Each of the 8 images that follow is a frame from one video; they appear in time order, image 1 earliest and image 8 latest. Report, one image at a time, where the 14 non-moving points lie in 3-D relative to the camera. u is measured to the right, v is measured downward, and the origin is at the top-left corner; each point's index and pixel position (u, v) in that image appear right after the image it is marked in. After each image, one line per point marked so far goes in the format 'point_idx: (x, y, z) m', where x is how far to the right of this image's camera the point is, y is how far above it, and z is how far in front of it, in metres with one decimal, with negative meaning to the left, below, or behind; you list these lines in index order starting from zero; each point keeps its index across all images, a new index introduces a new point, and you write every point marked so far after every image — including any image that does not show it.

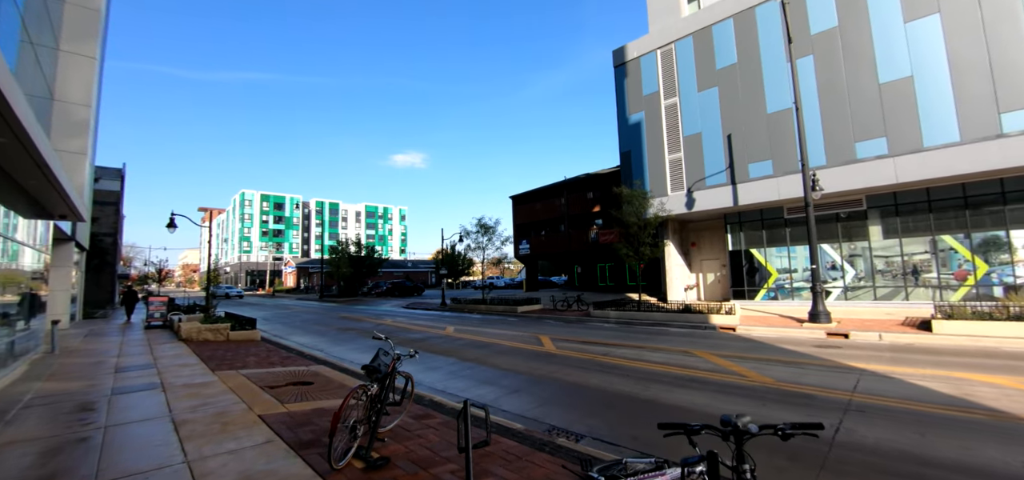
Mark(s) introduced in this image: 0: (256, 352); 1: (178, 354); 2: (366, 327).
0: (-7.1, -3.1, +11.3) m
1: (-8.7, -3.0, +10.7) m
2: (-6.5, -3.9, +18.0) m
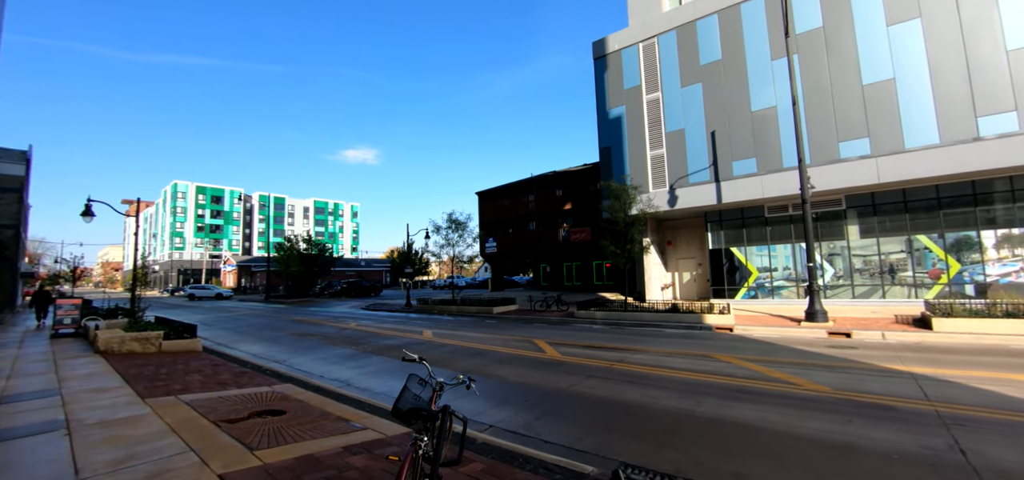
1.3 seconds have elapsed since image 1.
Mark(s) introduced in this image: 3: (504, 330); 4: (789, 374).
0: (-6.9, -2.9, +9.1) m
1: (-8.5, -2.7, +8.3) m
2: (-7.1, -3.6, +15.8) m
3: (-0.3, -3.6, +16.7) m
4: (+5.6, -2.7, +8.3) m
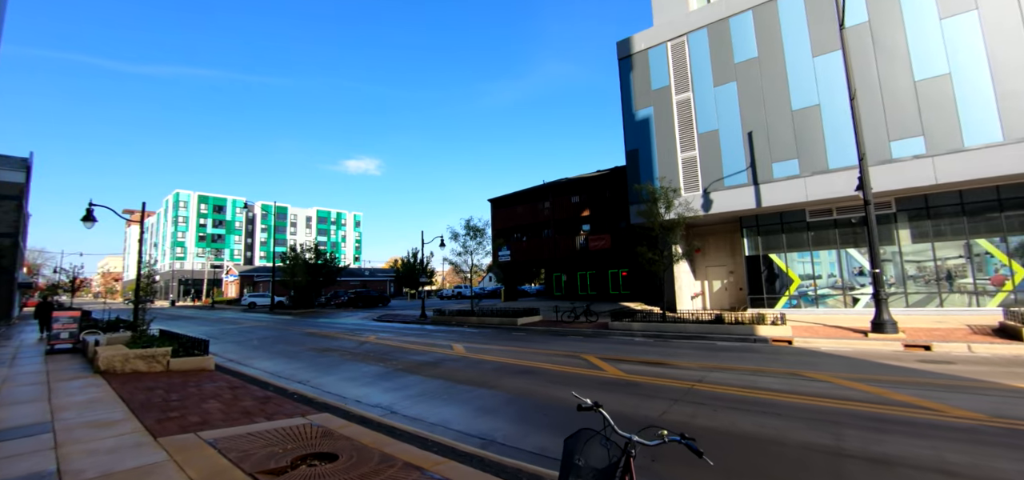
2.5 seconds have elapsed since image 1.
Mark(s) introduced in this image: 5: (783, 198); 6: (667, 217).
0: (-5.6, -2.9, +7.8) m
1: (-7.2, -2.7, +7.0) m
2: (-5.8, -3.8, +14.5) m
3: (+1.0, -3.9, +15.4) m
4: (+6.9, -2.7, +7.0) m
5: (+12.7, +2.0, +19.2) m
6: (+7.2, +1.1, +19.0) m
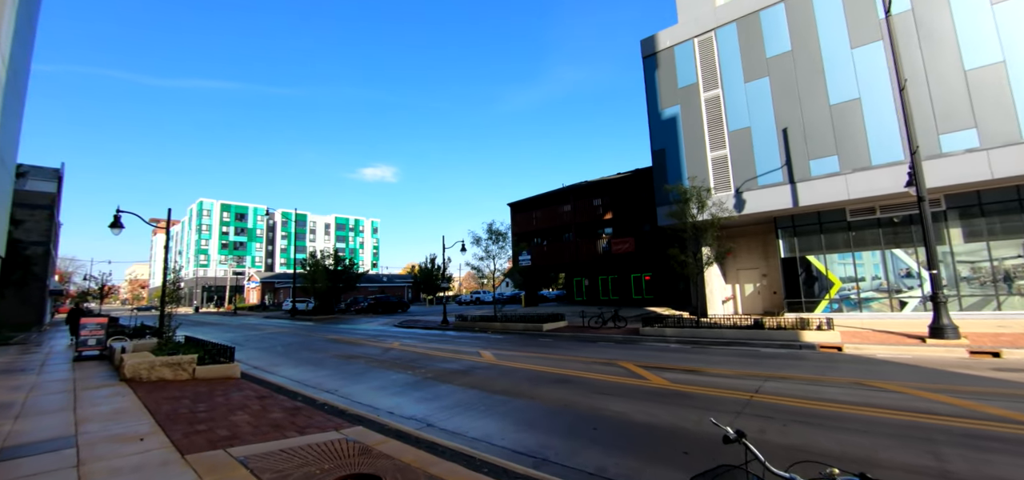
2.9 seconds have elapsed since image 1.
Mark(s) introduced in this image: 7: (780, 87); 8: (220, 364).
0: (-4.8, -2.9, +7.4) m
1: (-6.5, -2.8, +6.7) m
2: (-4.8, -4.0, +14.1) m
3: (+2.0, -3.9, +14.7) m
4: (+7.6, -2.7, +6.2) m
5: (+13.8, +2.0, +18.2) m
6: (+8.4, +1.0, +18.2) m
7: (+12.8, +7.3, +19.5) m
8: (-7.2, -3.1, +10.1) m
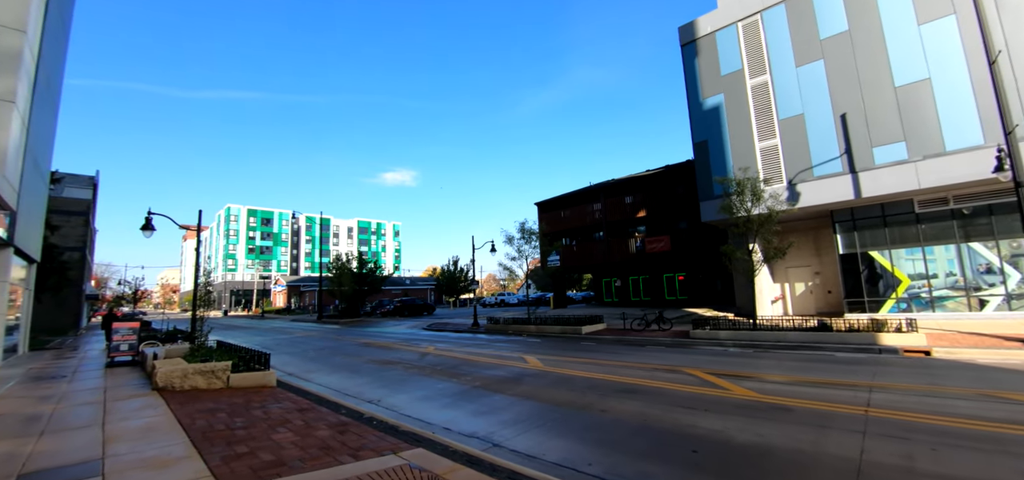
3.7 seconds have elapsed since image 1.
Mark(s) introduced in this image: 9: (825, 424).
0: (-3.7, -2.9, +6.6) m
1: (-5.3, -2.7, +6.0) m
2: (-3.3, -3.9, +13.4) m
3: (+3.5, -3.8, +13.7) m
4: (+8.7, -2.4, +4.9) m
5: (+15.4, +2.2, +16.7) m
6: (+9.9, +1.2, +16.9) m
7: (+14.4, +7.6, +18.0) m
8: (-6.0, -3.0, +9.5) m
9: (+4.7, -2.8, +6.2) m
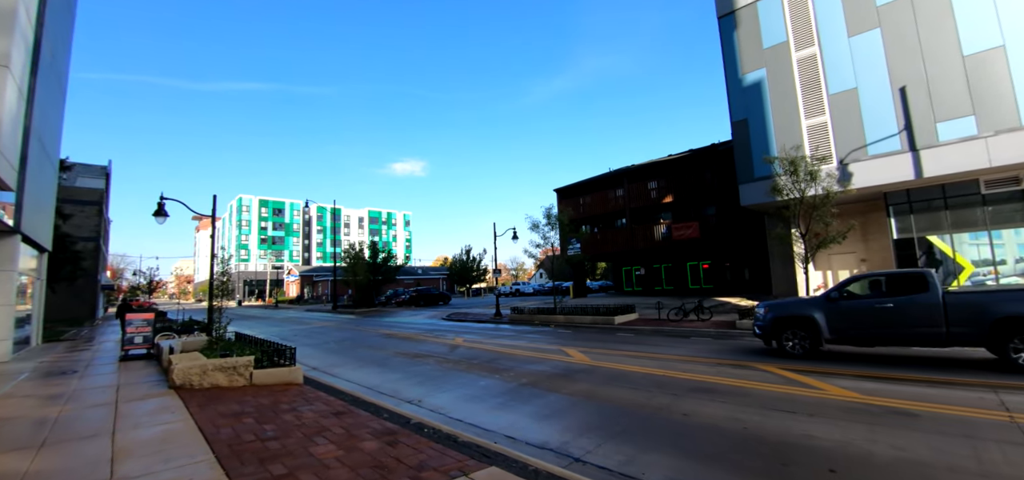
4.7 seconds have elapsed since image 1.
0: (-2.7, -2.6, +5.7) m
1: (-4.3, -2.4, +5.1) m
2: (-2.1, -3.4, +12.5) m
3: (+4.7, -3.3, +12.6) m
4: (+9.7, -2.1, +3.7) m
5: (+16.6, +2.8, +15.3) m
6: (+11.1, +1.8, +15.6) m
7: (+15.5, +8.2, +16.5) m
8: (-4.9, -2.7, +8.6) m
9: (+5.7, -2.4, +5.1) m
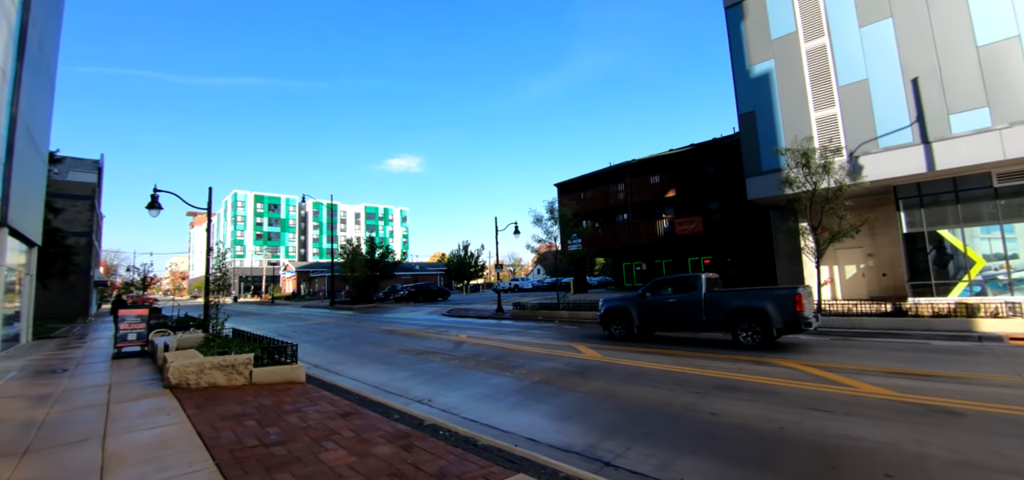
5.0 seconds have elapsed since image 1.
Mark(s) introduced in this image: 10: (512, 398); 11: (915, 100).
0: (-2.4, -2.4, +5.3) m
1: (-4.0, -2.3, +4.7) m
2: (-1.9, -3.2, +12.1) m
3: (+4.9, -3.1, +12.3) m
4: (+10.0, -2.0, +3.5) m
5: (+16.7, +3.1, +15.0) m
6: (+11.3, +2.0, +15.3) m
7: (+15.7, +8.5, +16.2) m
8: (-4.6, -2.5, +8.2) m
9: (+6.0, -2.3, +4.8) m
10: (0.0, -2.8, +7.1) m
11: (+15.8, +5.5, +16.0) m
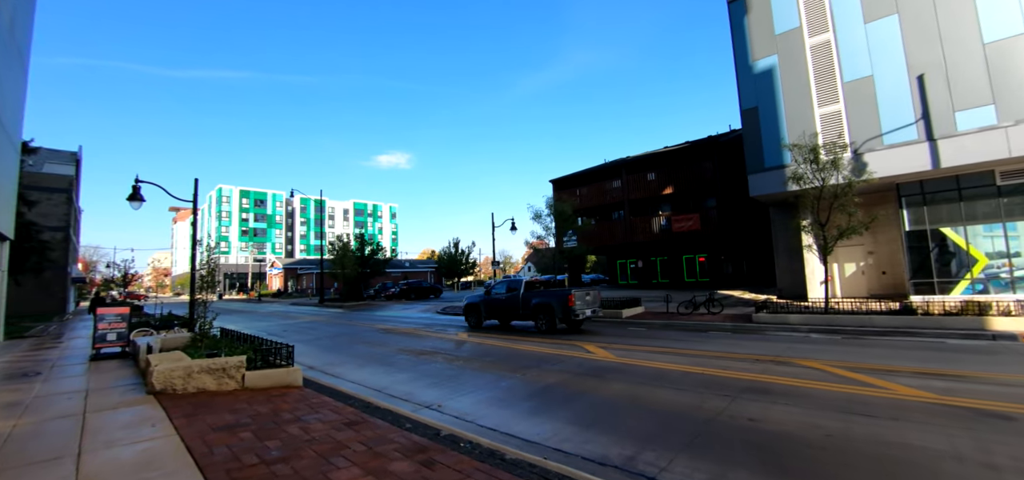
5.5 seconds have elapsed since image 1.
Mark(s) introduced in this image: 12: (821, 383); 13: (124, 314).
0: (-2.1, -2.3, +4.8) m
1: (-3.7, -2.2, +4.2) m
2: (-1.8, -3.1, +11.6) m
3: (+5.0, -3.0, +12.0) m
4: (+10.4, -1.9, +3.2) m
5: (+16.8, +3.2, +14.9) m
6: (+11.4, +2.1, +15.1) m
7: (+15.8, +8.5, +16.1) m
8: (-4.4, -2.4, +7.6) m
9: (+6.3, -2.2, +4.4) m
10: (+0.3, -2.6, +6.7) m
11: (+15.9, +5.6, +15.9) m
12: (+5.3, -2.5, +7.0) m
13: (-10.5, -2.0, +11.1) m
